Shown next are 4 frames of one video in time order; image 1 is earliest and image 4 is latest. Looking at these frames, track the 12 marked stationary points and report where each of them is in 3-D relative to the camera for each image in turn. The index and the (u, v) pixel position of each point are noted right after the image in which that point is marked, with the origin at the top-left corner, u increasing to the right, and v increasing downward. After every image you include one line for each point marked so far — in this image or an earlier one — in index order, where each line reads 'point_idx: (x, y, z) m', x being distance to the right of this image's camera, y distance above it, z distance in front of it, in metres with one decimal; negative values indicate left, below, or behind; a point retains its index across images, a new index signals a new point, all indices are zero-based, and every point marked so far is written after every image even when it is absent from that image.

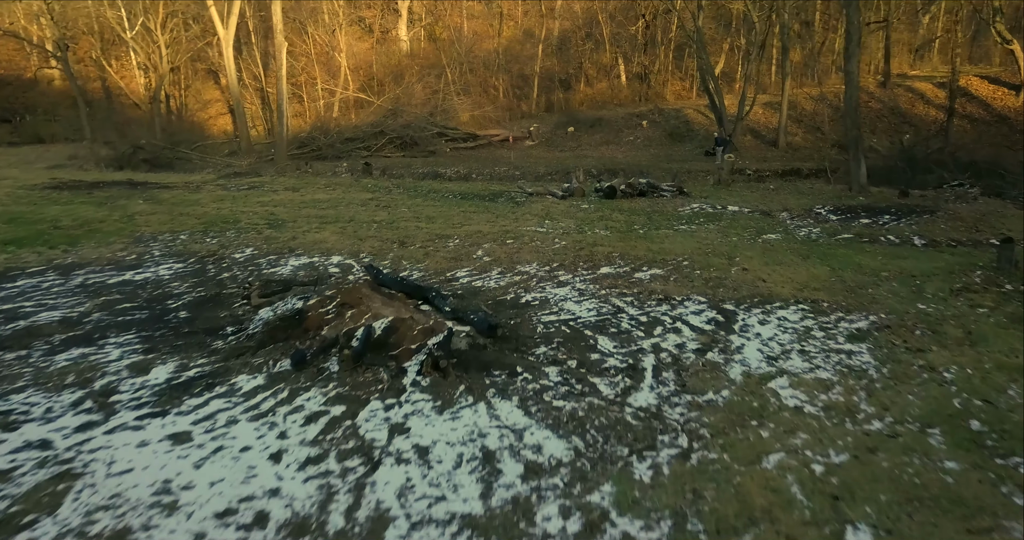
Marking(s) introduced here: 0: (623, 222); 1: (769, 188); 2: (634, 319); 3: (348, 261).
0: (+1.8, +0.8, +13.2) m
1: (+6.2, +2.0, +18.9) m
2: (+1.1, -0.5, +7.2) m
3: (-2.1, +0.1, +9.9) m
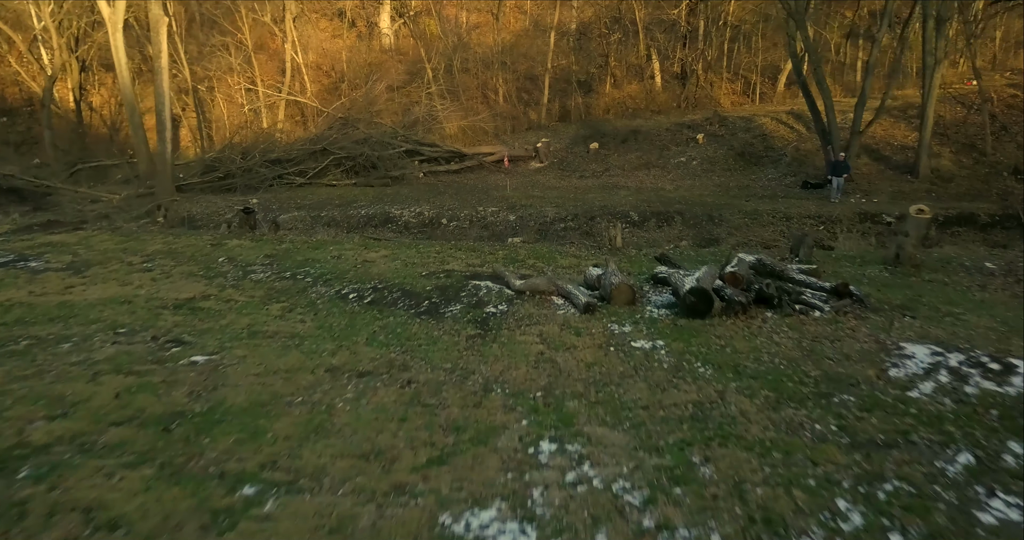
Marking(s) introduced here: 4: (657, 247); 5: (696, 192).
0: (+1.4, -1.1, +4.1) m
1: (+5.9, 0.0, +9.8) m
2: (+0.6, -2.2, -1.9) m
3: (-2.6, -1.7, +0.9) m
4: (+2.2, +0.3, +12.0) m
5: (+4.3, +1.8, +17.9) m
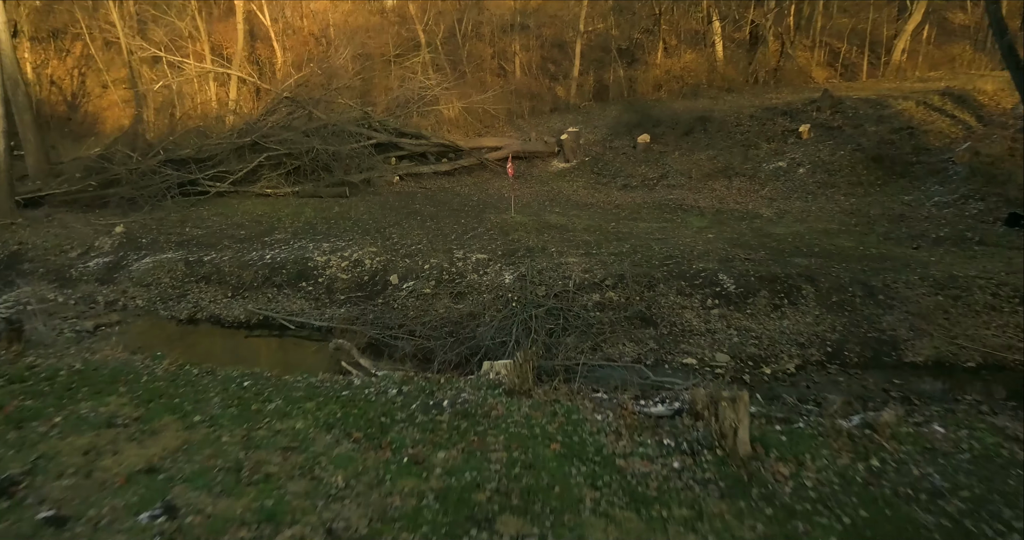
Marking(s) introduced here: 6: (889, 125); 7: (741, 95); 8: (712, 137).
0: (+0.9, -2.7, -2.7) m
1: (+5.6, -1.5, +2.7) m
2: (-0.3, -4.0, -8.6) m
3: (-3.3, -3.4, -5.7) m
4: (+2.0, -1.0, +5.1) m
5: (+4.3, +0.6, +10.9) m
6: (+6.7, +2.6, +13.8) m
7: (+5.9, +4.5, +20.0) m
8: (+4.0, +2.6, +15.6) m
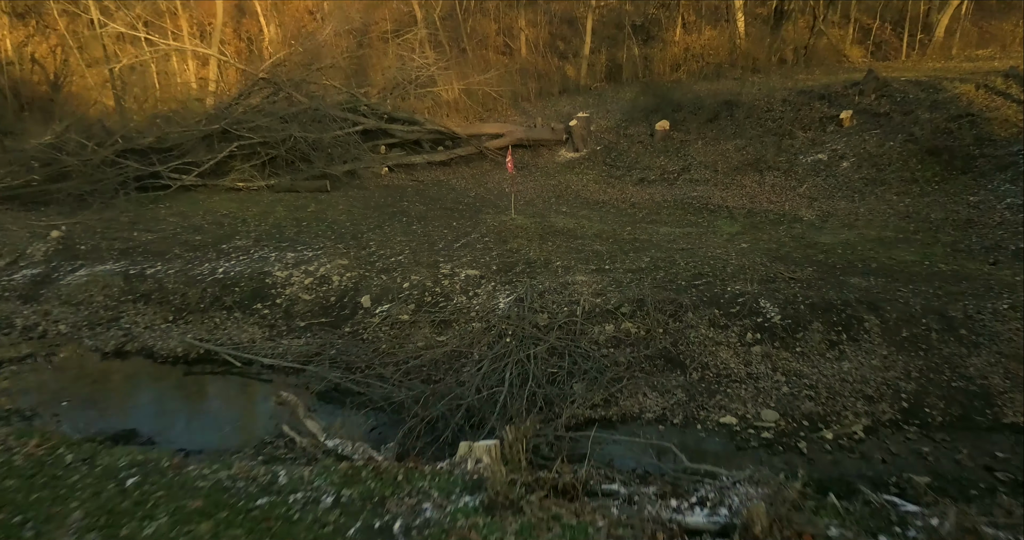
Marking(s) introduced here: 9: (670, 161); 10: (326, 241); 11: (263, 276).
0: (+0.6, -3.2, -4.2) m
1: (+5.5, -1.9, +1.1) m
2: (-0.5, -4.7, -10.1) m
3: (-3.5, -4.0, -7.2) m
4: (+1.9, -1.4, +3.5) m
5: (+4.3, +0.4, +9.2) m
6: (+6.7, +2.5, +12.1) m
7: (+6.0, +4.6, +18.2) m
8: (+4.1, +2.5, +13.9) m
9: (+2.7, +1.9, +13.2) m
10: (-2.1, +0.3, +9.6) m
11: (-2.7, -0.1, +8.5) m
